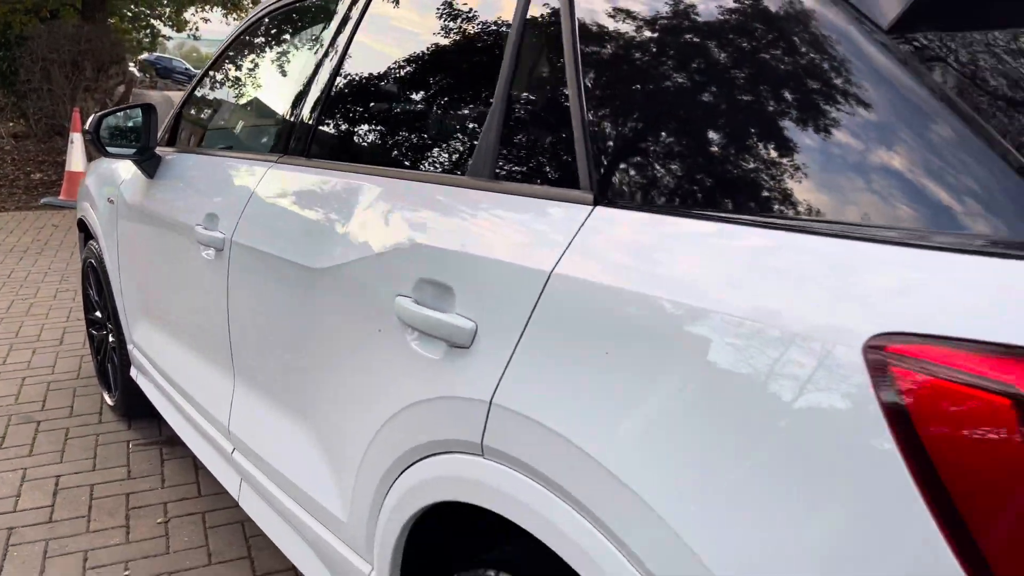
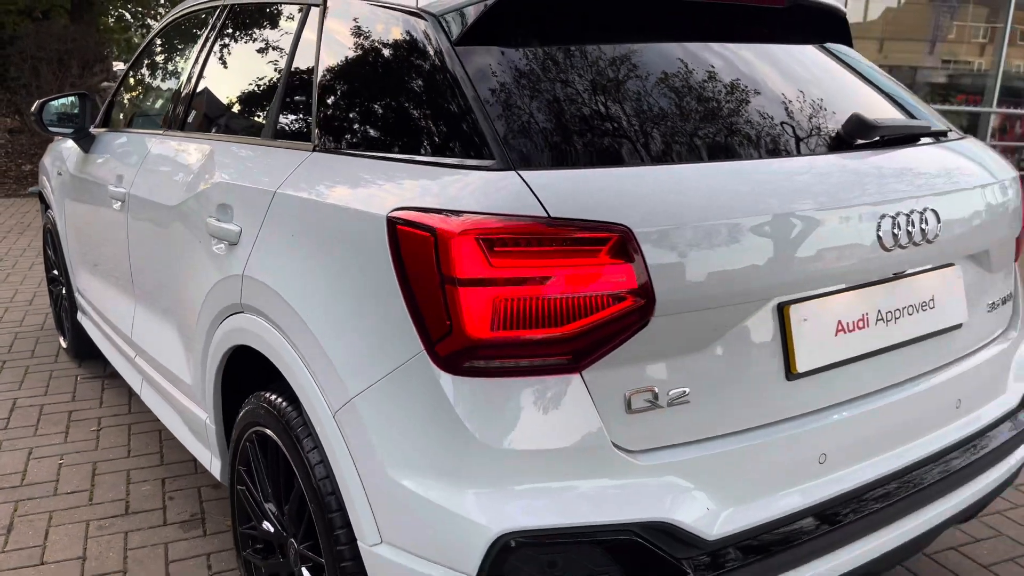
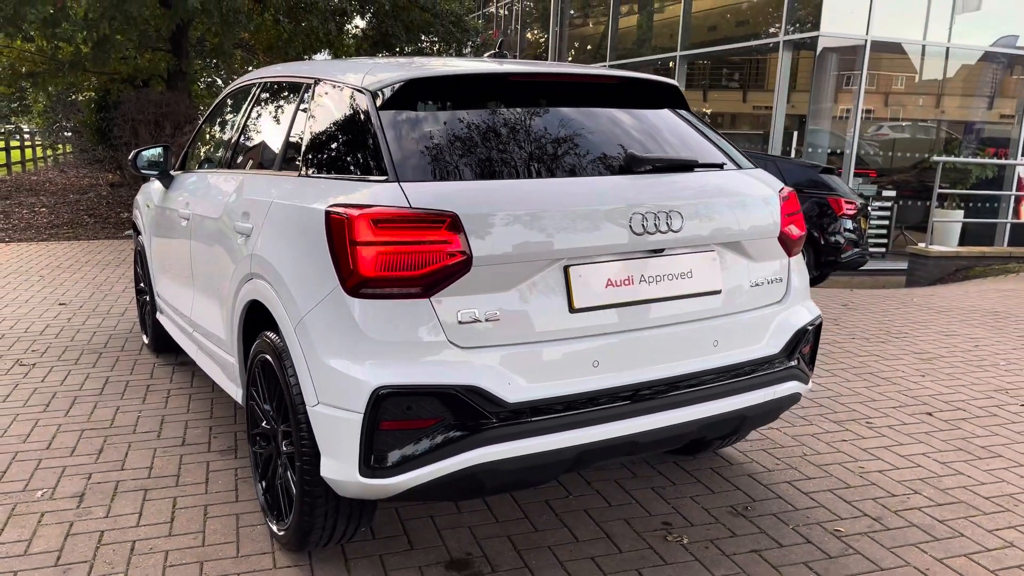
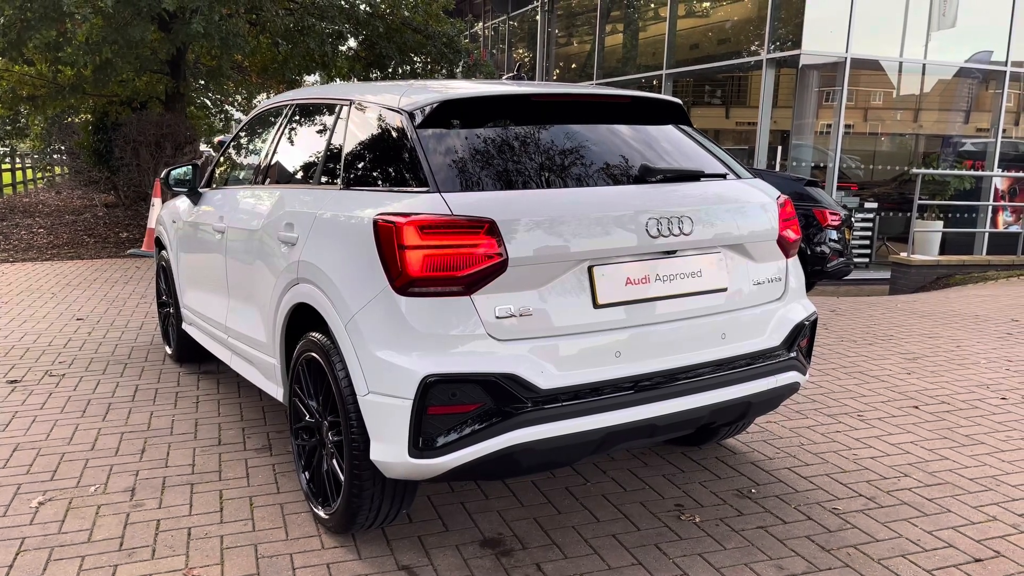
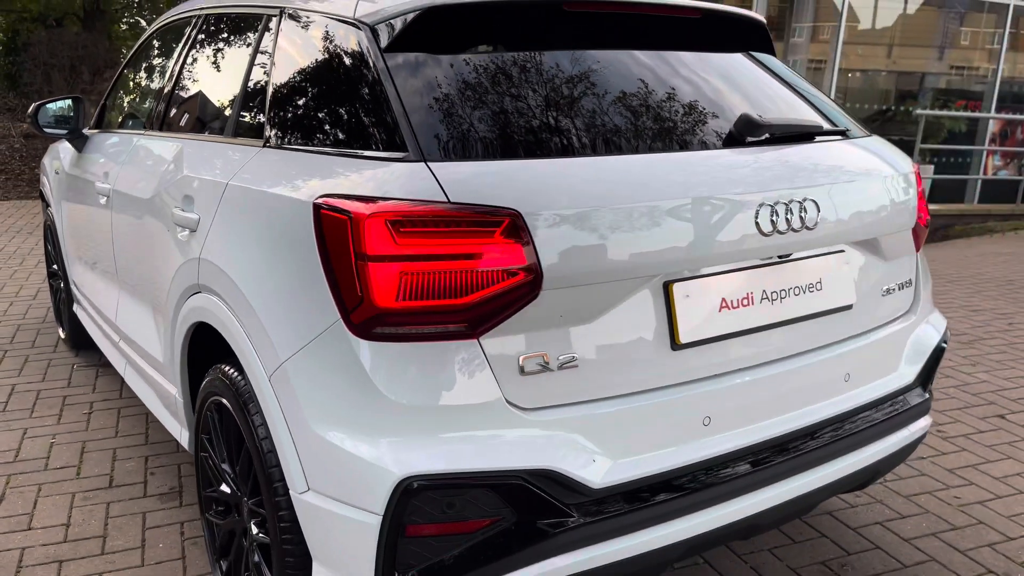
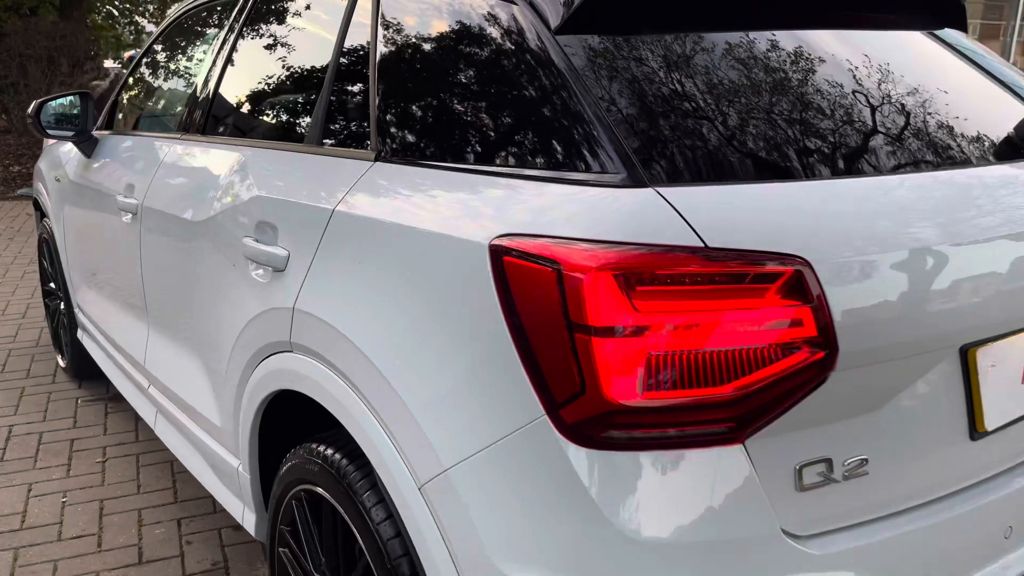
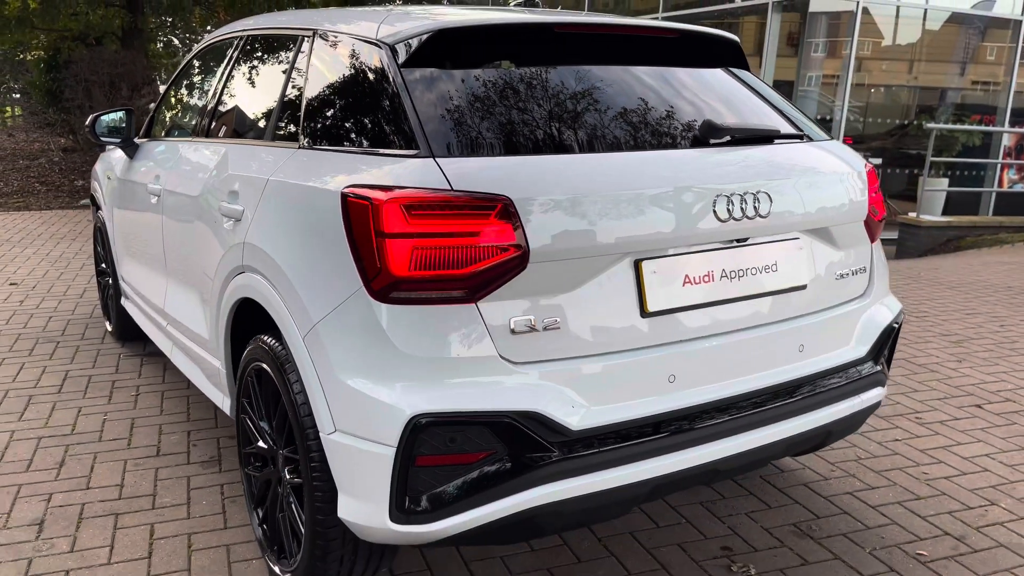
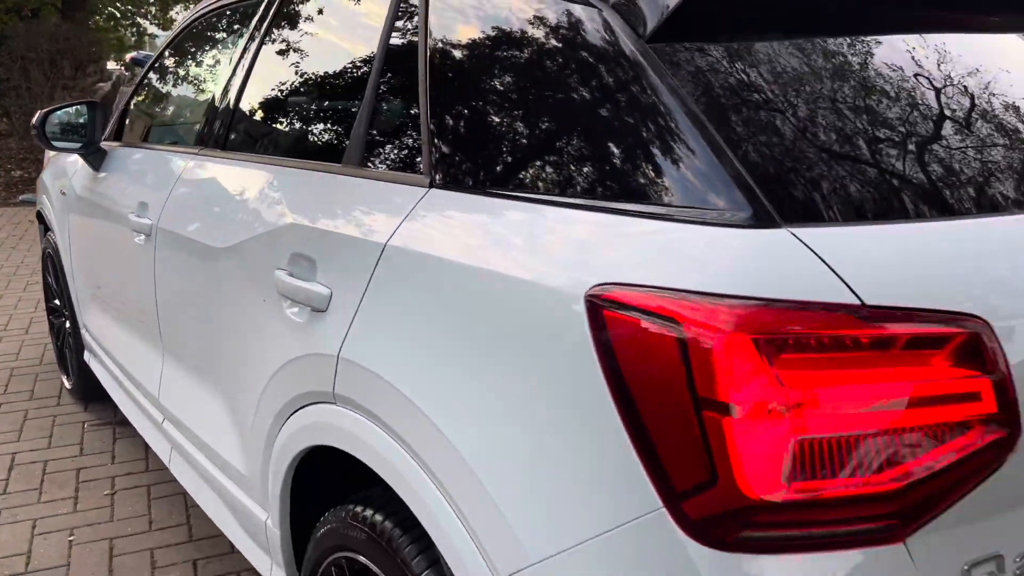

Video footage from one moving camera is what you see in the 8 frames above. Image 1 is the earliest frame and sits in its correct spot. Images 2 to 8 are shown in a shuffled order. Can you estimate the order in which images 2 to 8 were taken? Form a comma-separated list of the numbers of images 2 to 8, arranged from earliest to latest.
8, 6, 2, 5, 7, 3, 4
